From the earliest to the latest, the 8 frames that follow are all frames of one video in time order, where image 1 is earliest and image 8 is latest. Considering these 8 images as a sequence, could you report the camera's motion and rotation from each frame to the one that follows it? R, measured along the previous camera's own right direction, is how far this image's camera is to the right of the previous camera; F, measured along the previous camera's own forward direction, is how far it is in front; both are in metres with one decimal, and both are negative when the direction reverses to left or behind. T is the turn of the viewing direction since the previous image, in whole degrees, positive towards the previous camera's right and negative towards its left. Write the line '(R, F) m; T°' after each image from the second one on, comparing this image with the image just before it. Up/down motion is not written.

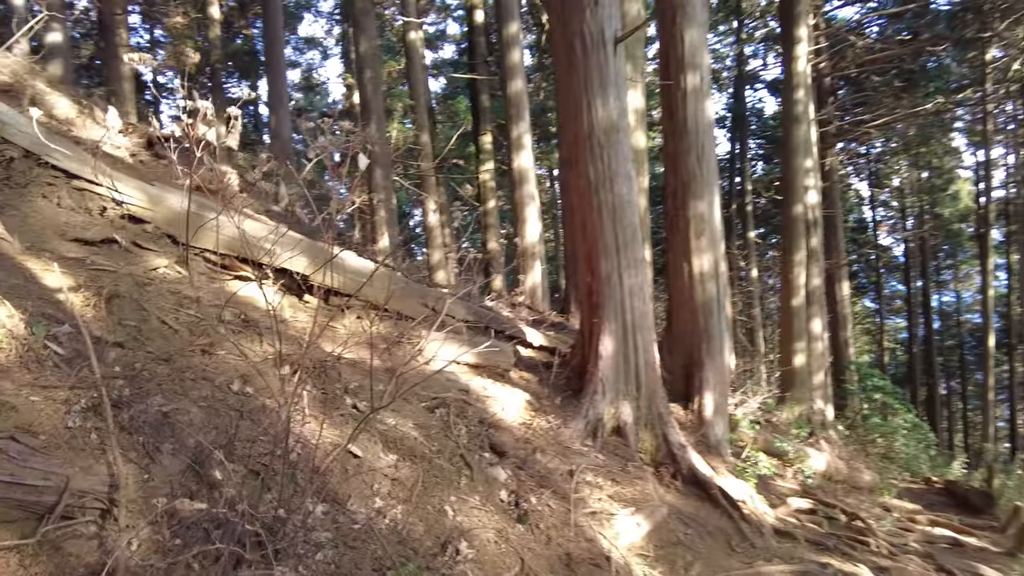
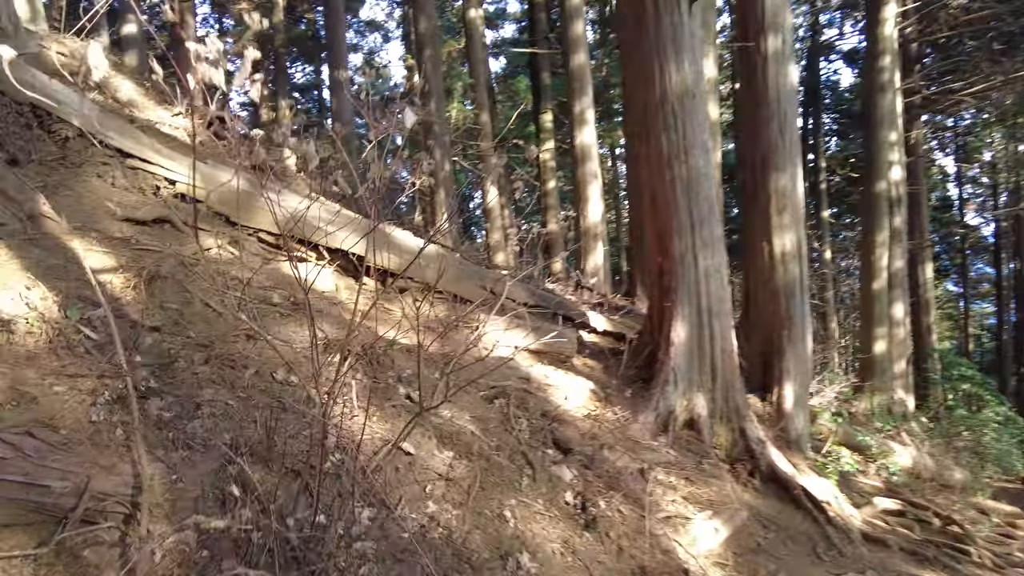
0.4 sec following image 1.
(0.0, +0.4) m; -5°
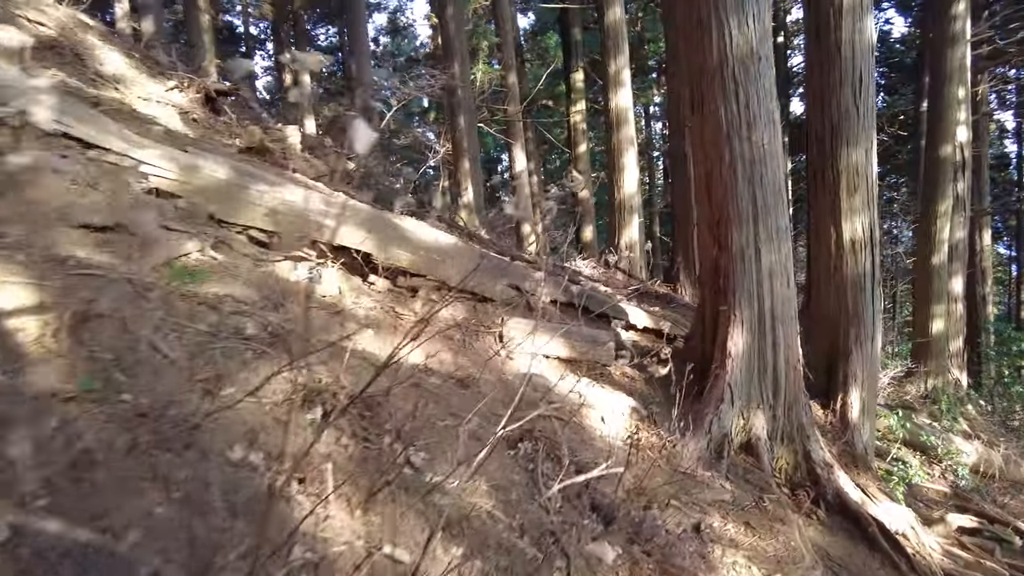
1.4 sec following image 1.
(0.0, +0.8) m; -3°
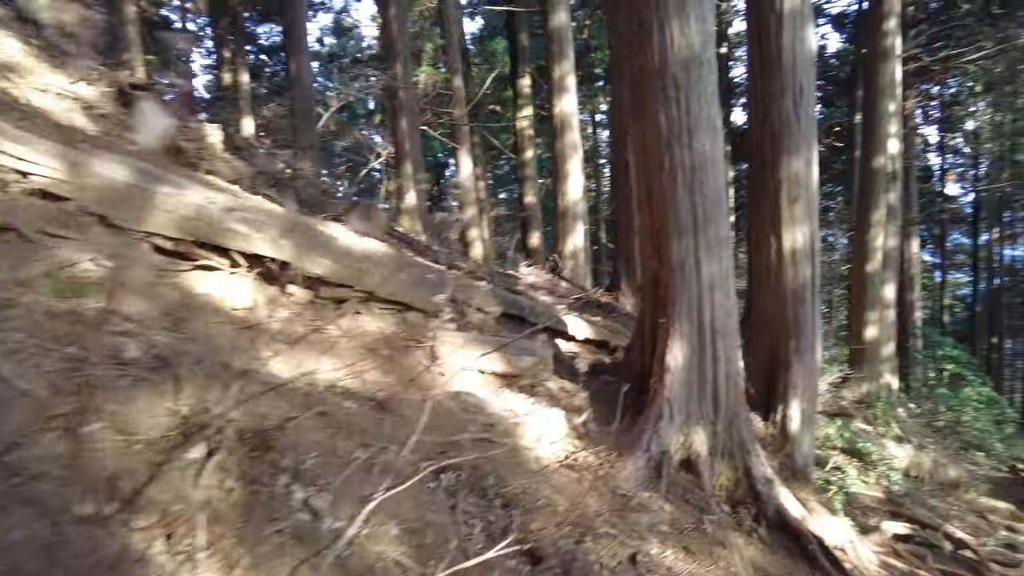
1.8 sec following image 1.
(+0.1, +0.3) m; +4°
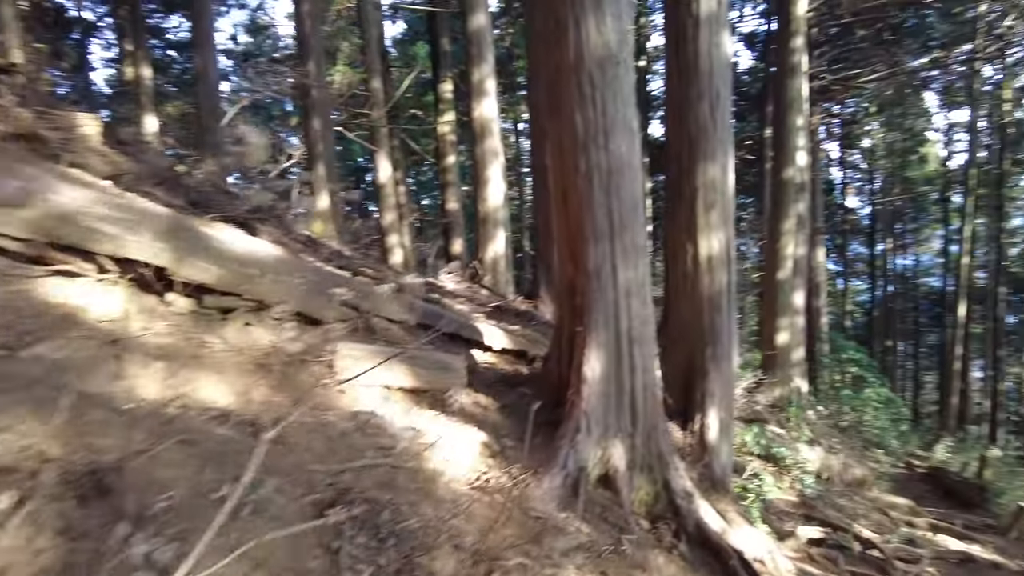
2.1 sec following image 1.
(+0.1, +0.3) m; +6°
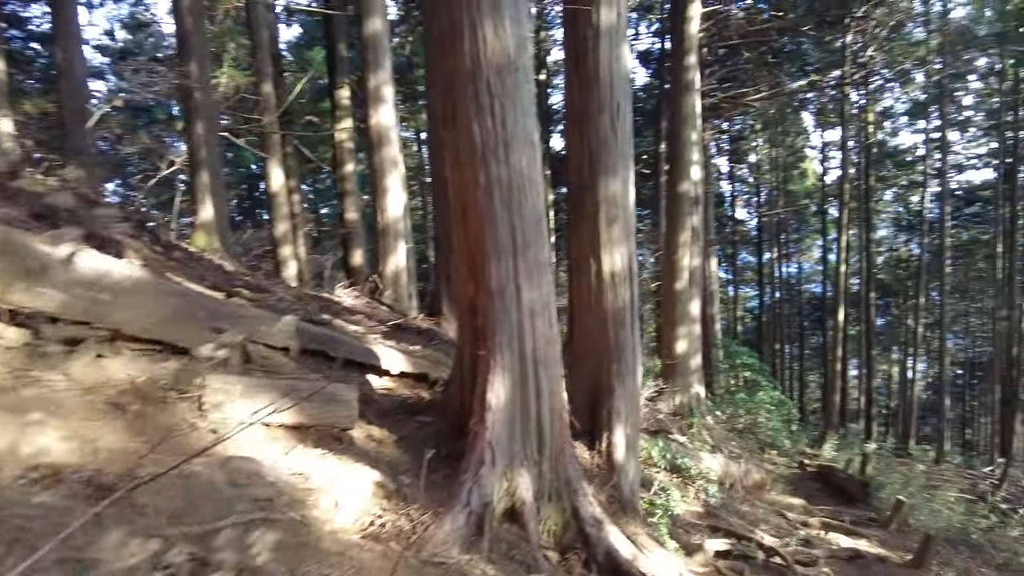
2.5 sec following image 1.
(+0.1, +0.3) m; +8°
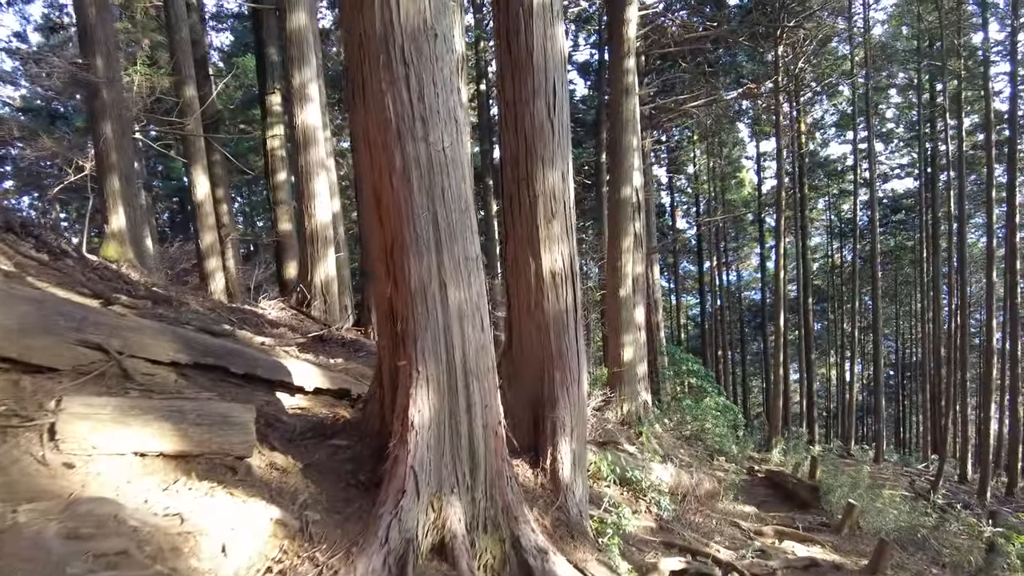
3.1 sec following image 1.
(+0.1, +0.5) m; +5°
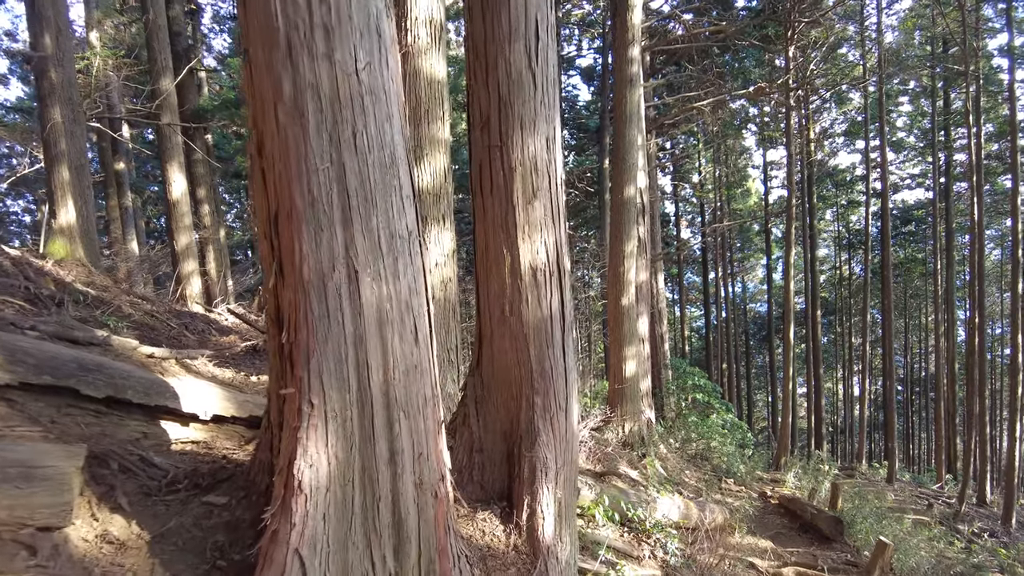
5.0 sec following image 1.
(+0.2, +1.2) m; 0°
